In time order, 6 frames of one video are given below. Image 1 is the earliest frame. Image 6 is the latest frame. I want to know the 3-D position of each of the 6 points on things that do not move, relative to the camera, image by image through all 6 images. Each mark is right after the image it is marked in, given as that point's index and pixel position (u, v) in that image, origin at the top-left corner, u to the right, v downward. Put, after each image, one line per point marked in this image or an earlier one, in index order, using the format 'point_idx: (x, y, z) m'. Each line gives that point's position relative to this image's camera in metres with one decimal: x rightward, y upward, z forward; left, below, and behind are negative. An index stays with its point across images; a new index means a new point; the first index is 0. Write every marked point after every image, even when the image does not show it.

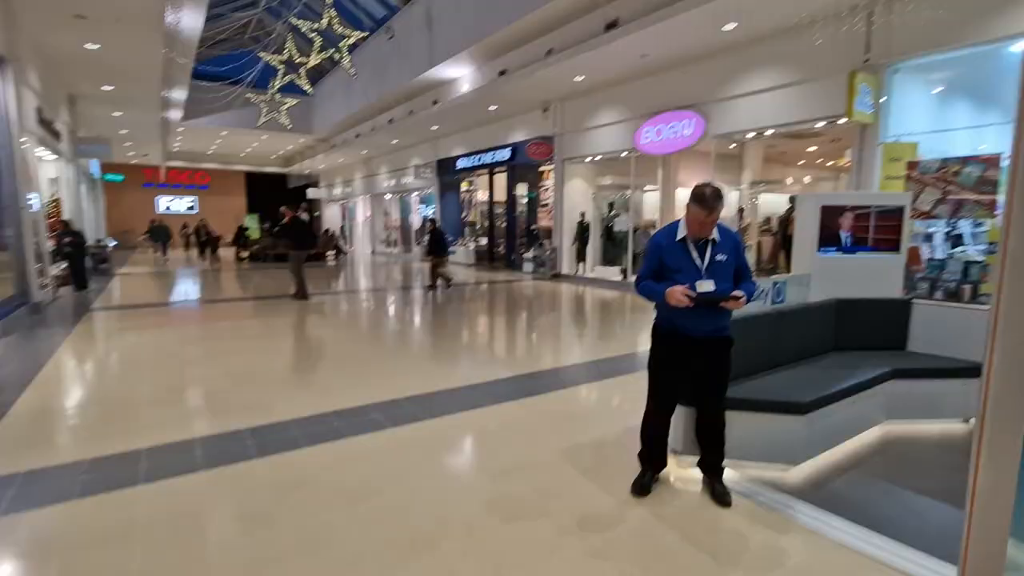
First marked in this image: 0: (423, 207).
0: (-2.9, +2.6, +16.8) m
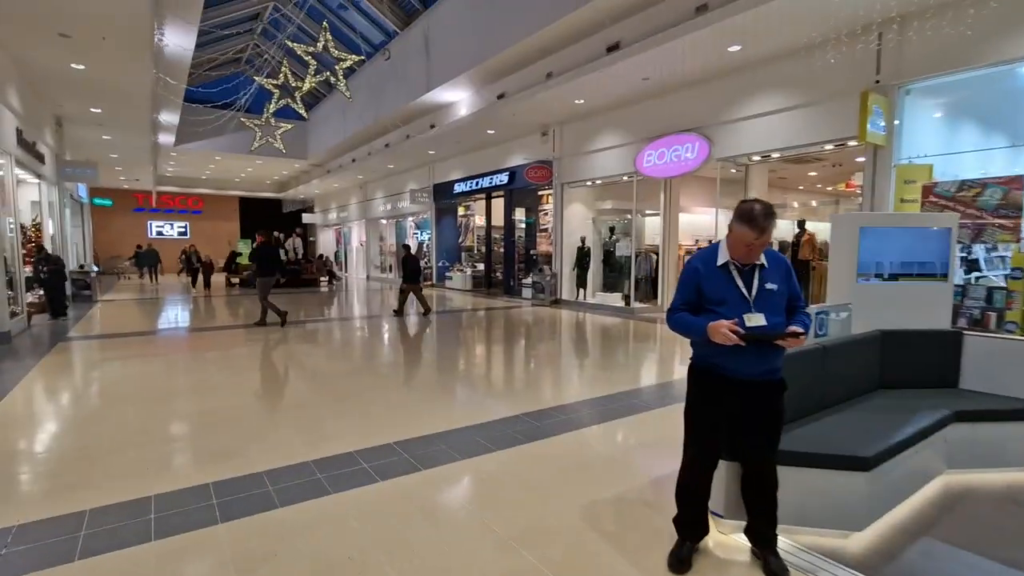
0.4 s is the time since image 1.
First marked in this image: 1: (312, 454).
0: (-3.0, +1.8, +16.5) m
1: (-1.3, -1.1, +3.5) m
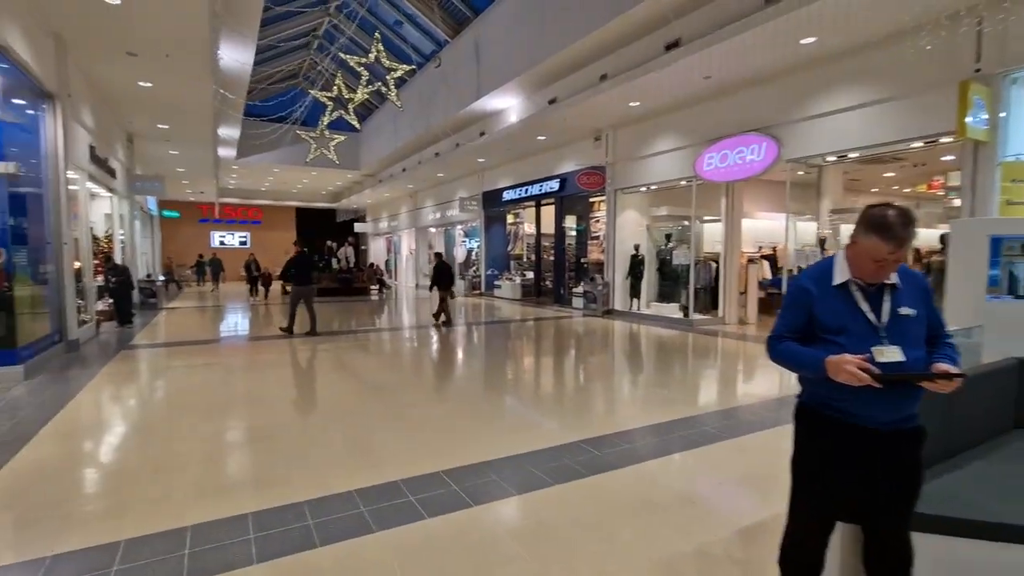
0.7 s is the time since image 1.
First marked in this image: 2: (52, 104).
0: (-1.4, +1.5, +16.5) m
1: (-1.0, -1.2, +3.3) m
2: (-5.8, +2.3, +6.5) m
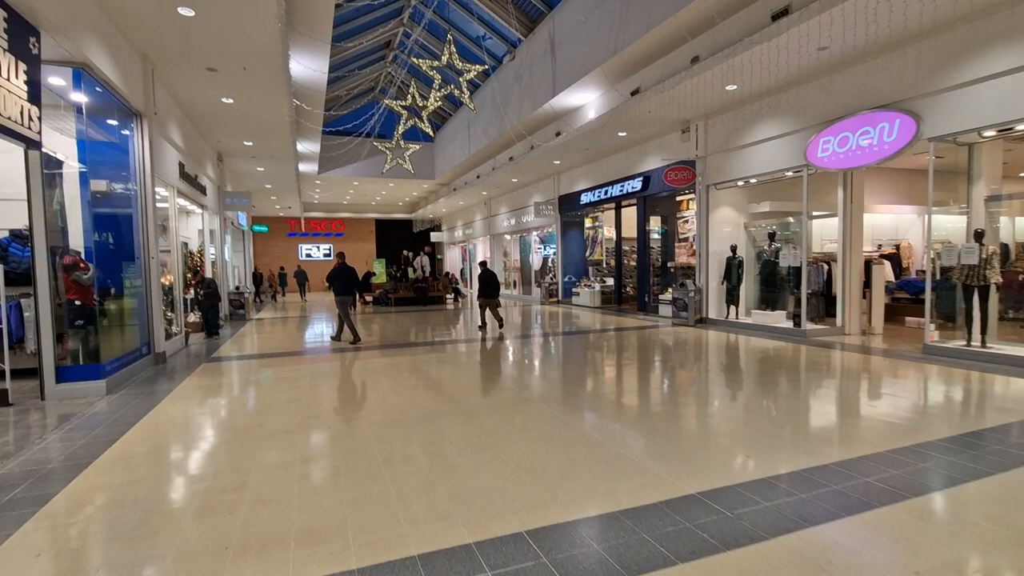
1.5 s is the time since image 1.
0: (+1.0, +1.3, +15.9) m
1: (-0.5, -1.3, +2.7) m
2: (-4.8, +2.2, +6.7) m
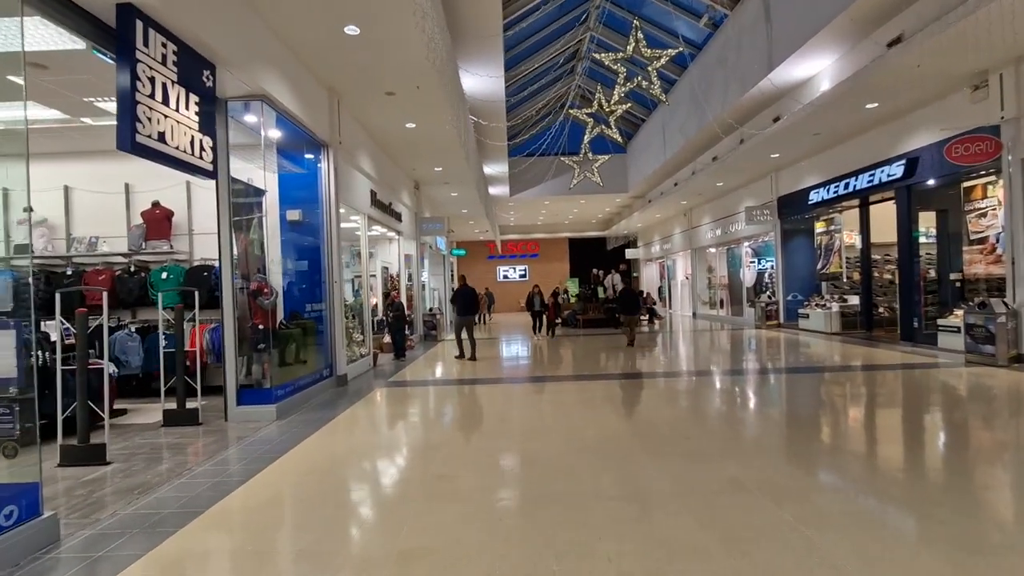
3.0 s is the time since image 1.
0: (+6.3, +0.7, +13.3) m
1: (+0.1, -1.4, +1.6) m
2: (-2.5, +1.9, +7.0) m
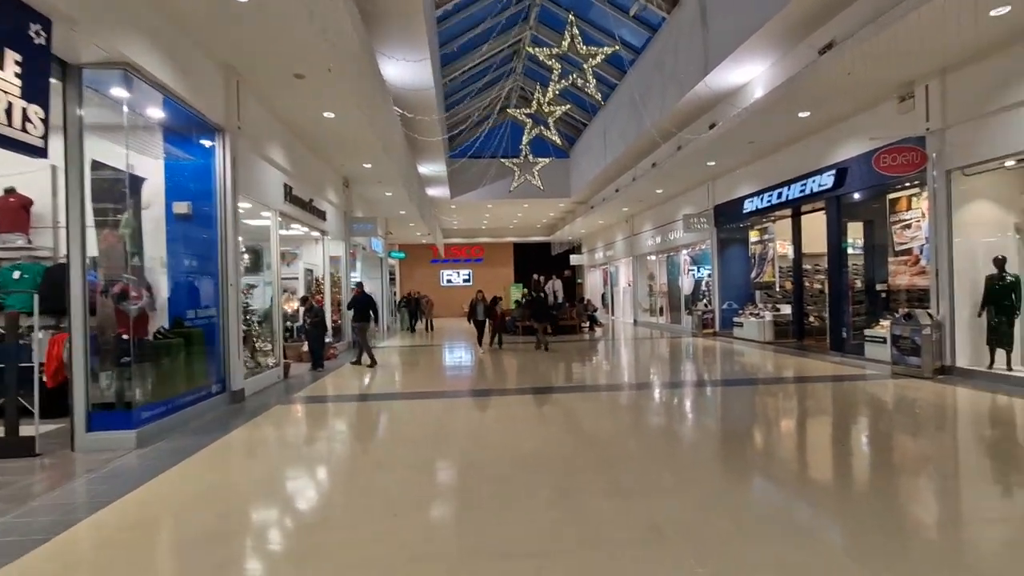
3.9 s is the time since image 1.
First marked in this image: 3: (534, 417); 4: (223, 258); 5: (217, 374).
0: (+4.7, +0.5, +13.4) m
1: (-0.4, -1.4, +1.0) m
2: (-3.4, +1.8, +6.2) m
3: (+0.2, -1.6, +5.9) m
4: (-3.4, +0.4, +6.2) m
5: (-3.4, -1.0, +6.2) m
